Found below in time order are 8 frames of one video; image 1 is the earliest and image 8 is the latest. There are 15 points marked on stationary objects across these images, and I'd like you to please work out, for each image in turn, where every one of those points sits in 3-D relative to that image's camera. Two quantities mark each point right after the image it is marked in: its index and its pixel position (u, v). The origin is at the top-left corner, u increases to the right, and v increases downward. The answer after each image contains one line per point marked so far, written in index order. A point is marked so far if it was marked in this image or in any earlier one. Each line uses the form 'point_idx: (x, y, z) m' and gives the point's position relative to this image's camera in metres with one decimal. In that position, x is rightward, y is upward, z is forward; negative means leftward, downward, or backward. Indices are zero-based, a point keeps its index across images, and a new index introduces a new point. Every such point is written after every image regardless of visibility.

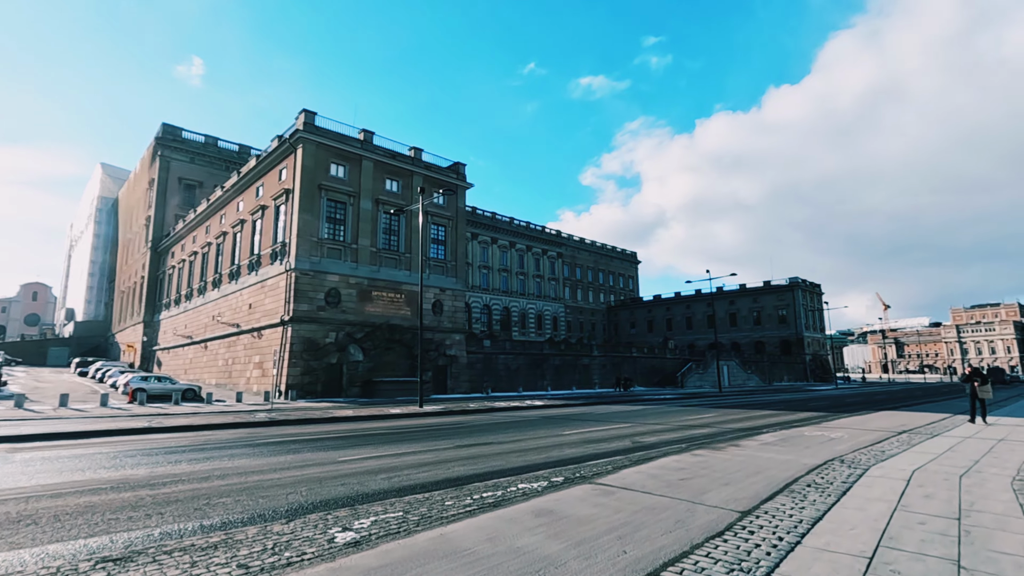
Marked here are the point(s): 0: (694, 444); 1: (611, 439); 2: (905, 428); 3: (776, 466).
0: (+3.7, -3.2, +10.2) m
1: (+2.4, -3.6, +11.9) m
2: (+9.9, -3.5, +12.6) m
3: (+4.2, -2.9, +8.1) m
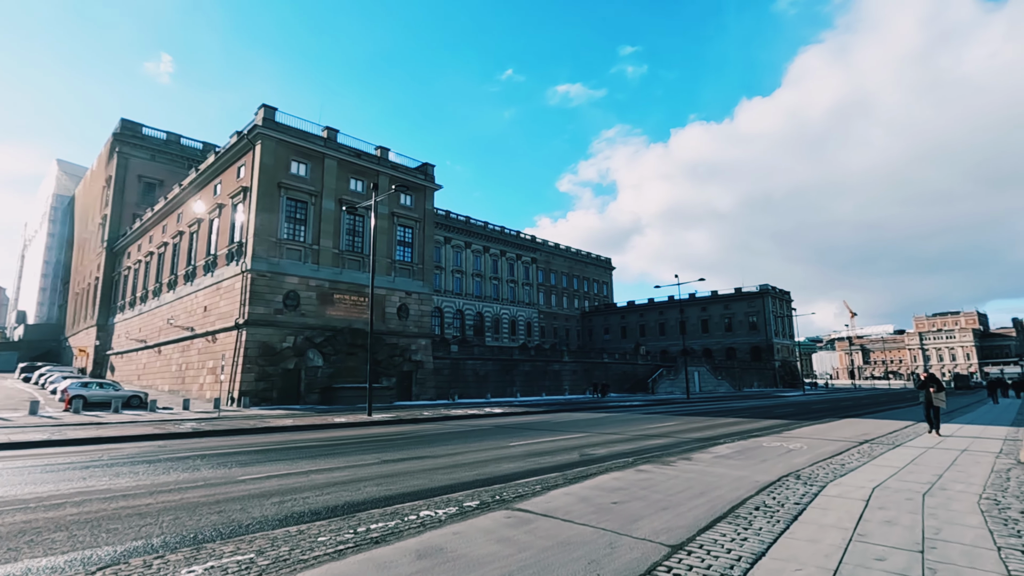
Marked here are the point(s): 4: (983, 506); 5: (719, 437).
0: (+2.4, -3.2, +9.3) m
1: (+1.0, -3.5, +10.9) m
2: (+8.5, -3.6, +12.0) m
3: (+3.1, -2.8, +7.2) m
4: (+5.8, -2.7, +6.2) m
5: (+5.3, -3.8, +12.7) m
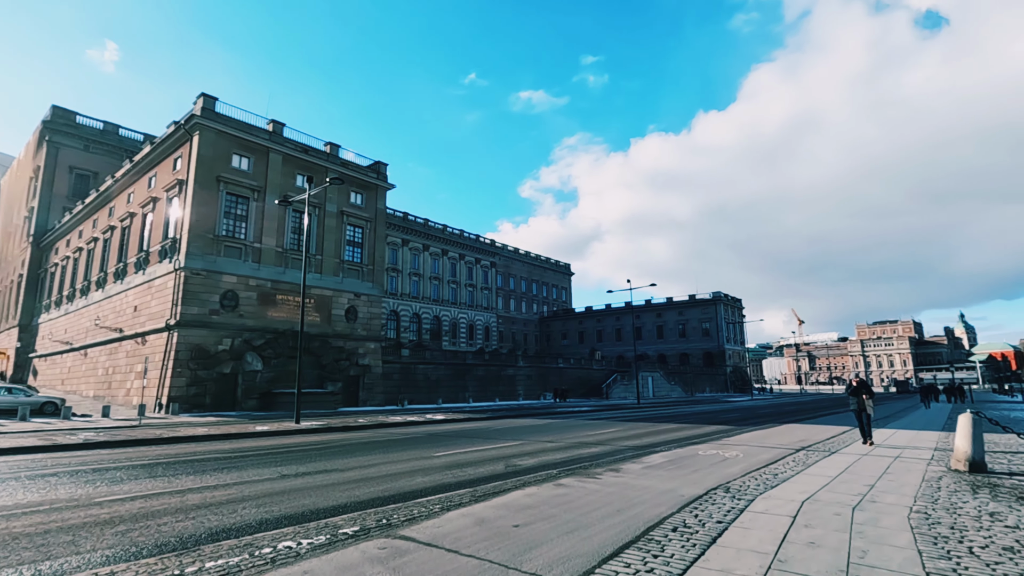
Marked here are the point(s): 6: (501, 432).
0: (+1.0, -3.1, +8.6) m
1: (-0.5, -3.5, +10.1) m
2: (+6.8, -3.7, +11.7) m
3: (+1.8, -2.8, +6.6) m
4: (+4.6, -2.7, +5.8) m
5: (+3.5, -3.8, +12.2) m
6: (-0.3, -4.6, +16.3) m
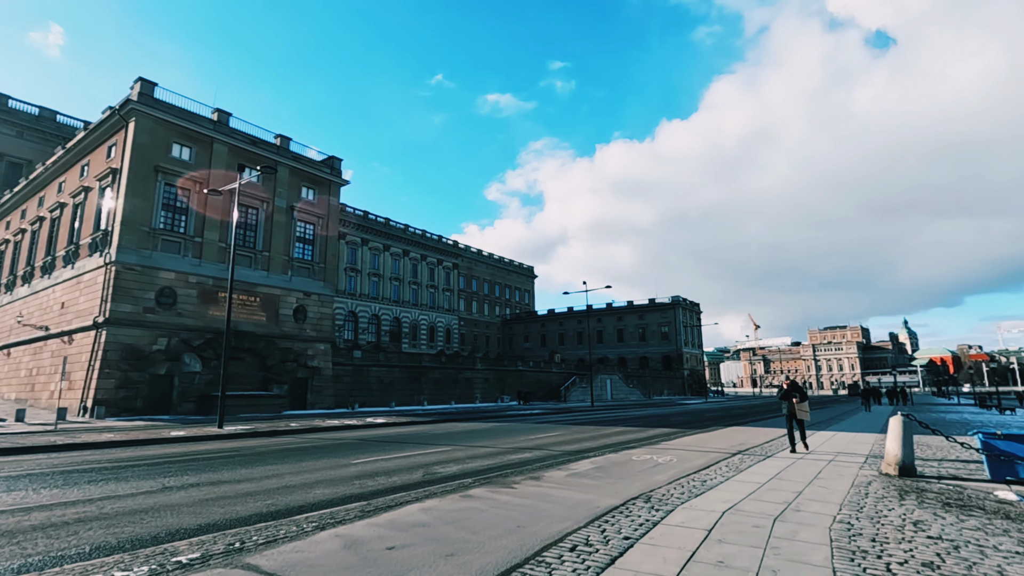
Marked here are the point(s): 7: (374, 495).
0: (-0.4, -3.0, +7.9) m
1: (-2.0, -3.4, +9.3) m
2: (+5.2, -3.6, +11.4) m
3: (+0.5, -2.6, +6.0) m
4: (+3.4, -2.6, +5.3) m
5: (+1.9, -3.8, +11.7) m
6: (-2.2, -4.6, +15.5) m
7: (-1.9, -2.9, +7.0) m
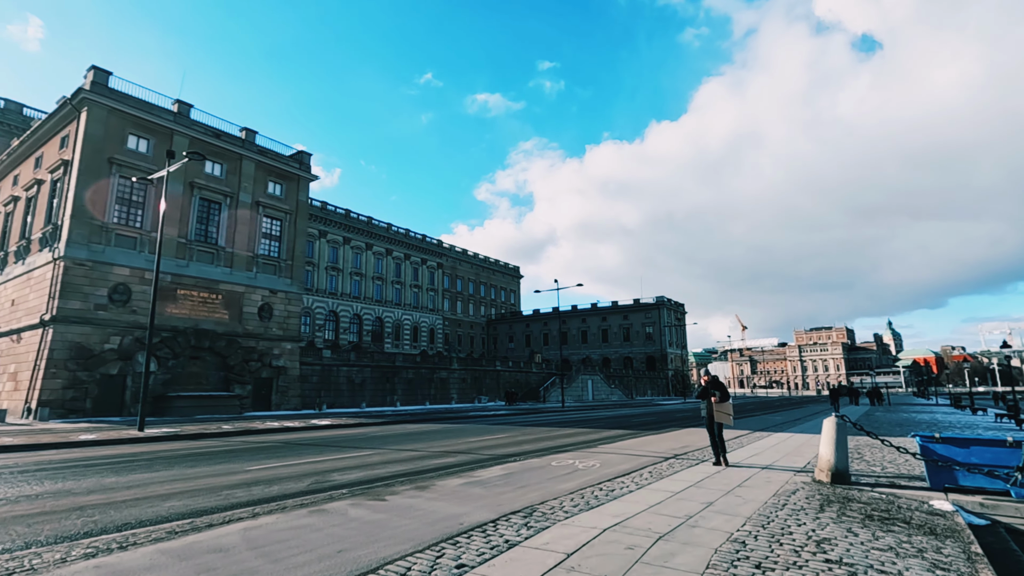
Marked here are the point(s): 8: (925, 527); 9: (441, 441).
0: (-2.0, -2.8, +7.0) m
1: (-3.7, -3.2, +8.4) m
2: (+3.5, -3.5, +10.6) m
3: (-1.0, -2.4, +5.1) m
4: (+1.8, -2.4, +4.5) m
5: (+0.2, -3.6, +10.8) m
6: (-4.0, -4.4, +14.6) m
7: (-3.5, -2.7, +6.0) m
8: (+4.7, -2.7, +5.7) m
9: (-1.9, -4.2, +13.5) m
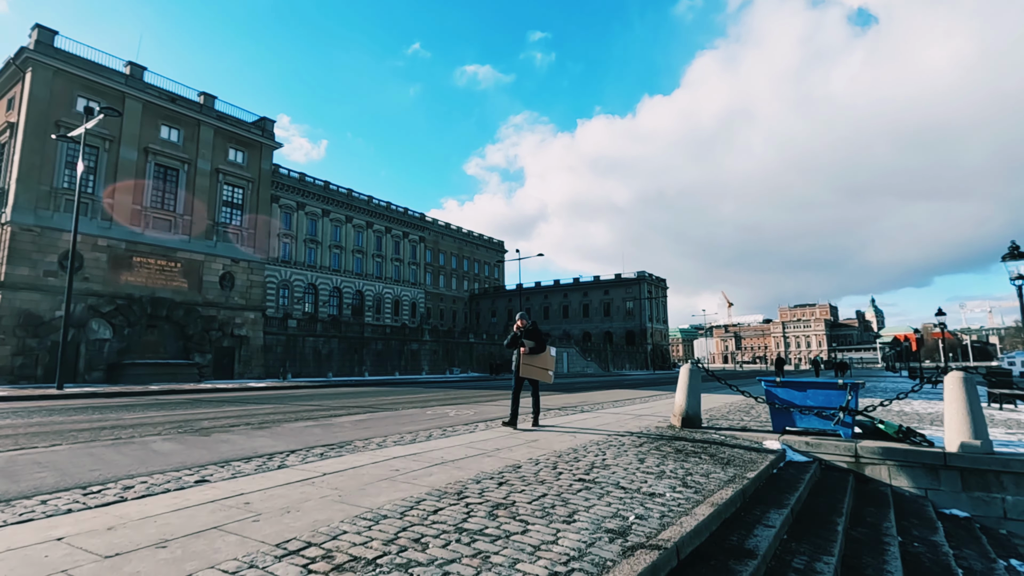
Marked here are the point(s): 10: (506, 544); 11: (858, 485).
0: (-4.2, -2.0, +7.0) m
1: (-5.9, -2.3, +8.4) m
2: (+1.2, -2.5, +10.8) m
3: (-3.2, -1.7, +5.1) m
4: (-0.4, -1.7, +4.6) m
5: (-2.1, -2.6, +10.9) m
6: (-6.4, -3.2, +14.6) m
7: (-5.7, -1.9, +6.0) m
8: (+2.5, -2.0, +5.8) m
9: (-4.2, -3.0, +13.6) m
10: (0.0, -1.5, +2.9) m
11: (+4.1, -2.4, +6.1) m
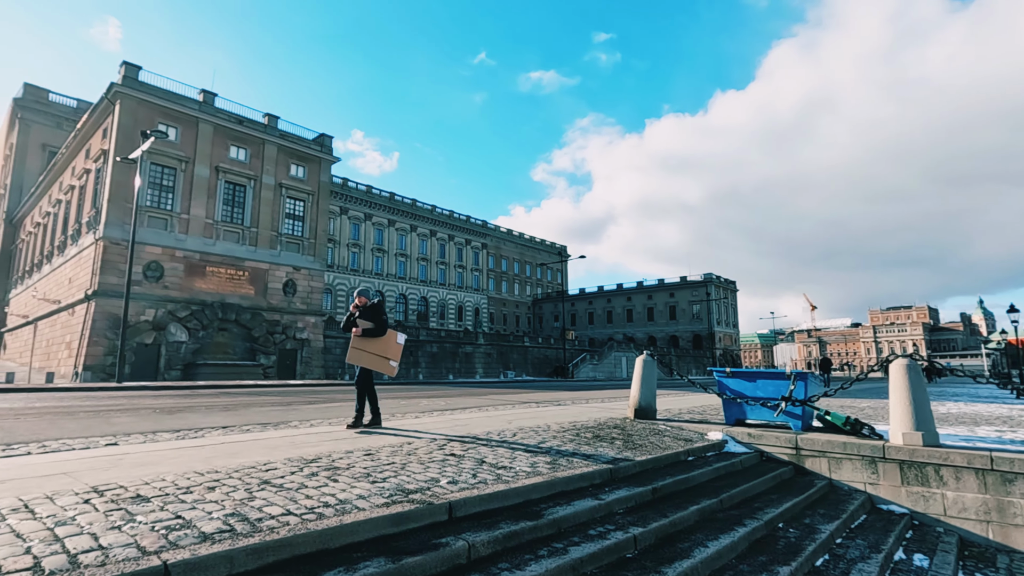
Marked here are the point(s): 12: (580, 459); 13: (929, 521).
0: (-5.0, -1.9, +7.8) m
1: (-6.5, -2.2, +9.4) m
2: (+0.9, -2.4, +10.8) m
3: (-4.3, -1.6, +5.8) m
4: (-1.5, -1.6, +4.9) m
5: (-2.4, -2.5, +11.4) m
6: (-6.1, -3.2, +15.6) m
7: (-6.6, -1.8, +7.0) m
8: (+1.4, -1.8, +5.7) m
9: (-4.2, -3.0, +14.3) m
10: (-1.4, -1.3, +3.2) m
11: (+3.1, -2.2, +5.8) m
12: (+0.7, -1.6, +4.8) m
13: (+4.3, -2.4, +5.2) m
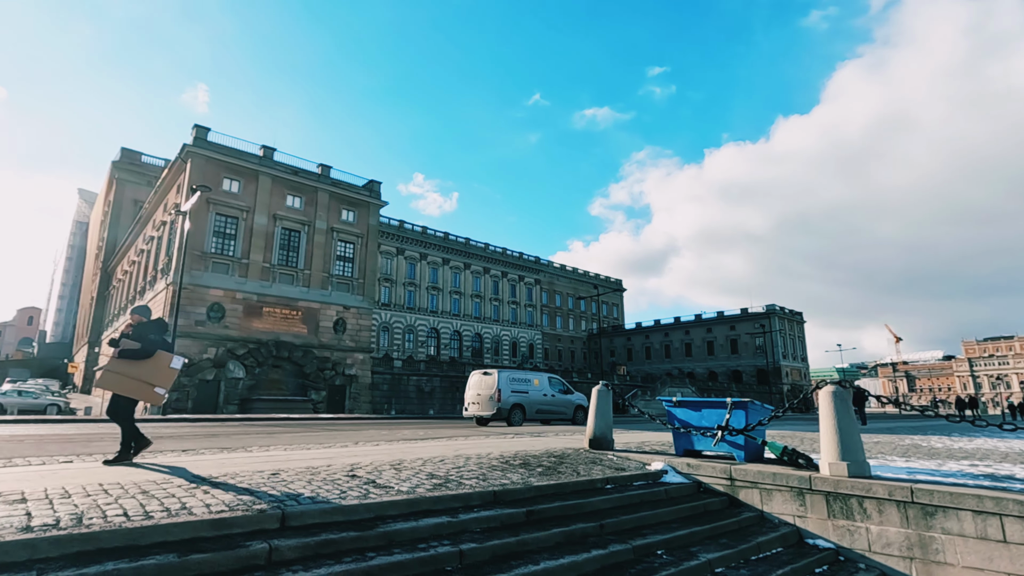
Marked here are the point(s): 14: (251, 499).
0: (-5.7, -2.5, +8.6) m
1: (-7.0, -3.0, +10.3) m
2: (+0.6, -3.1, +10.8) m
3: (-5.2, -2.1, +6.5) m
4: (-2.5, -1.9, +5.3) m
5: (-2.6, -3.3, +11.8) m
6: (-5.8, -4.4, +16.3) m
7: (-7.3, -2.4, +8.0) m
8: (+0.5, -2.1, +5.8) m
9: (-4.0, -4.1, +14.8) m
10: (-2.6, -1.5, +3.6) m
11: (+2.2, -2.4, +5.6) m
12: (-0.4, -1.9, +5.0) m
13: (+3.3, -2.6, +4.9) m
14: (-2.0, -1.6, +3.9) m
